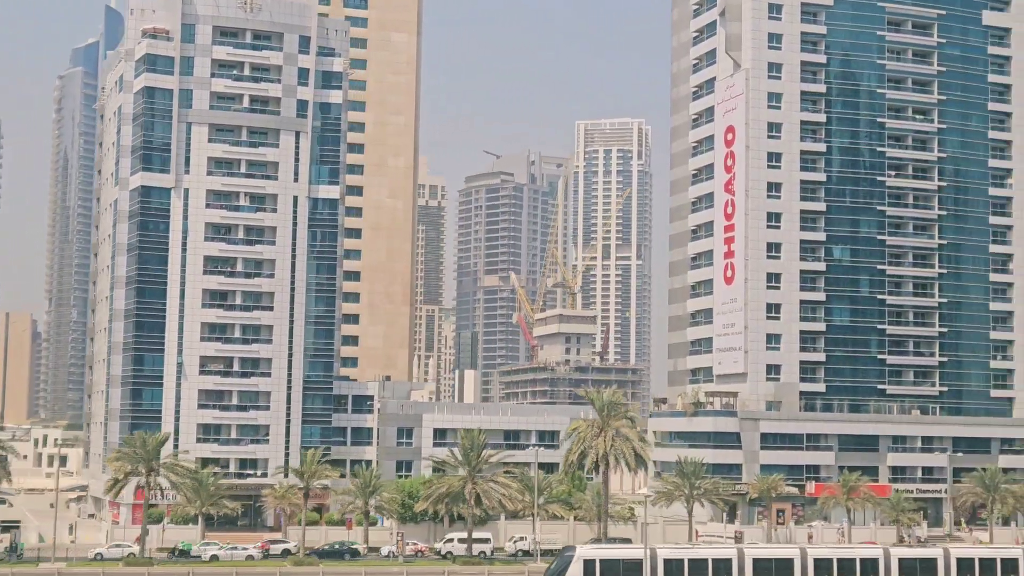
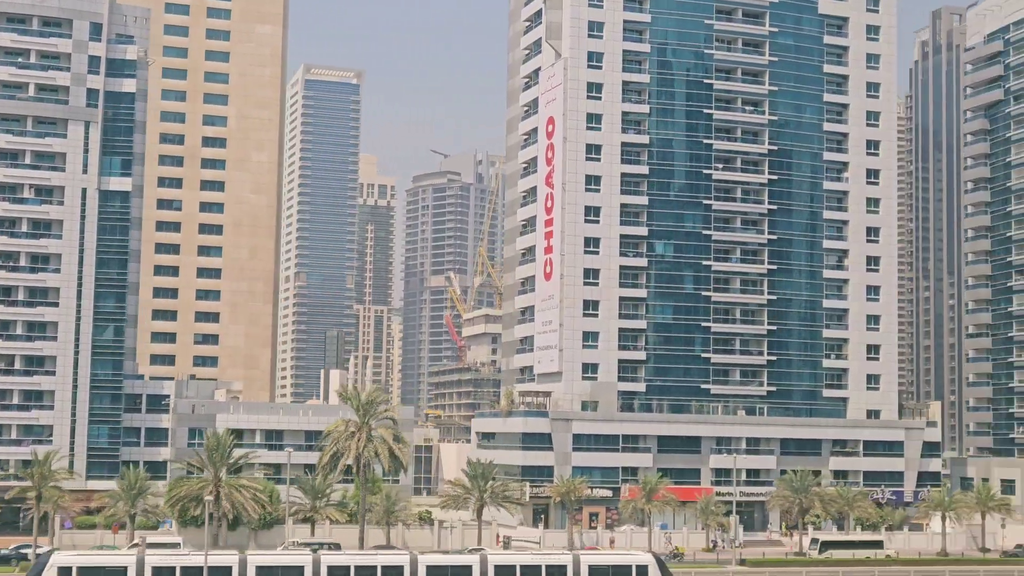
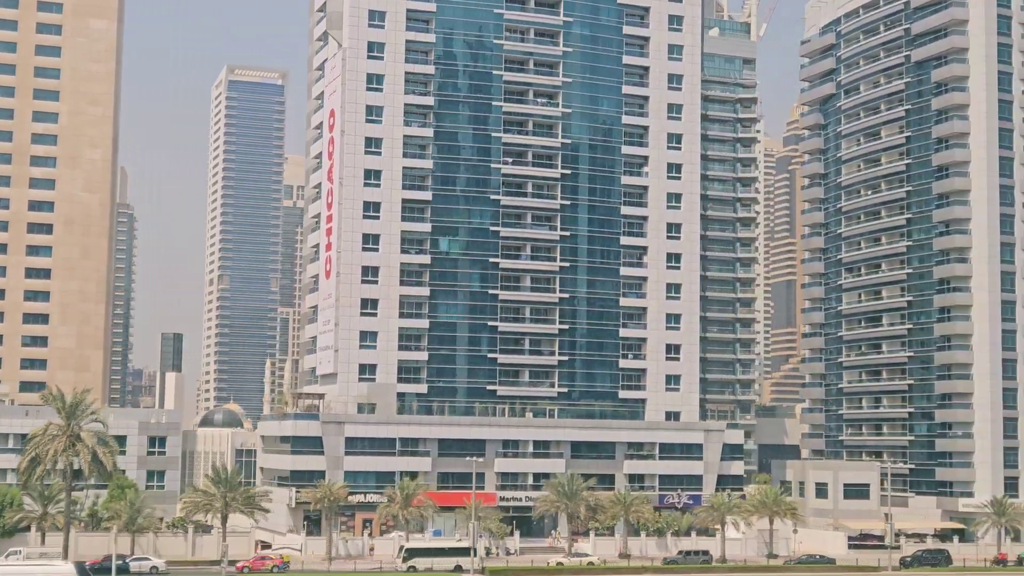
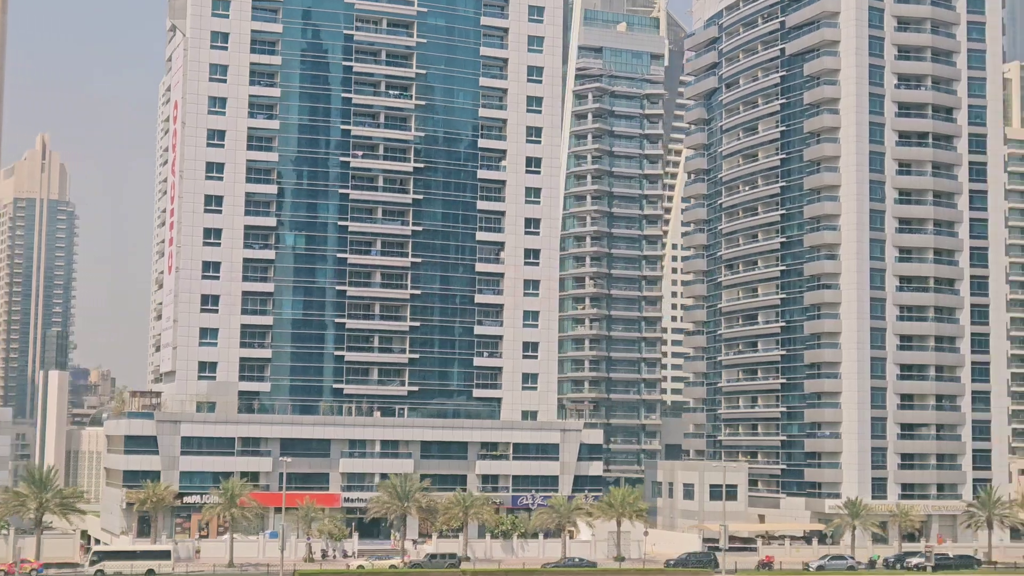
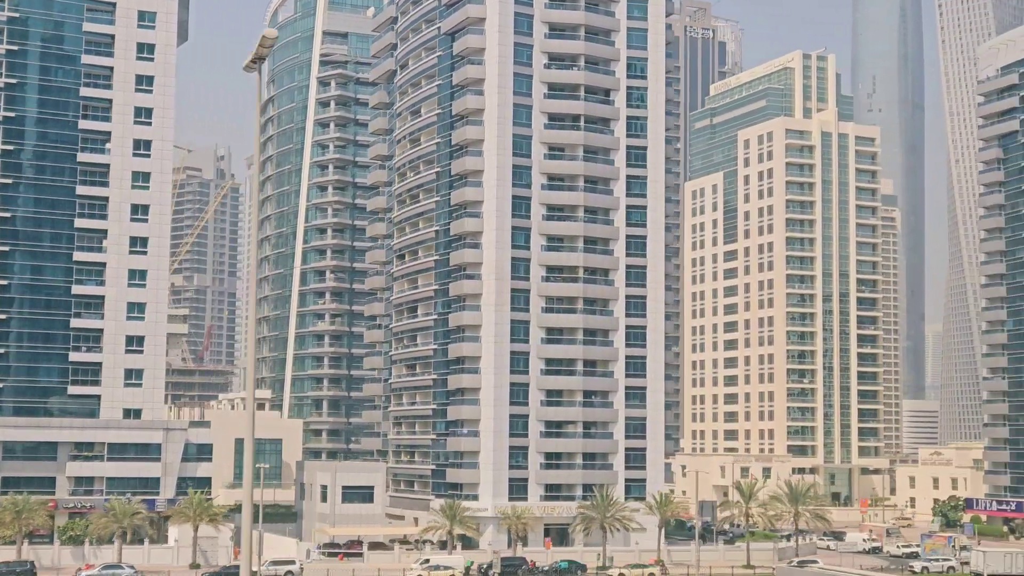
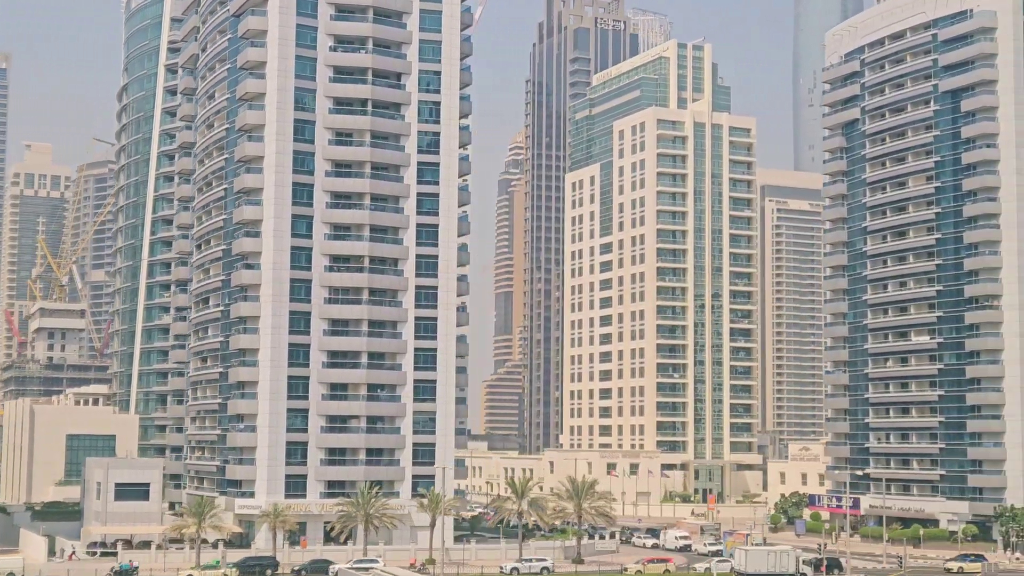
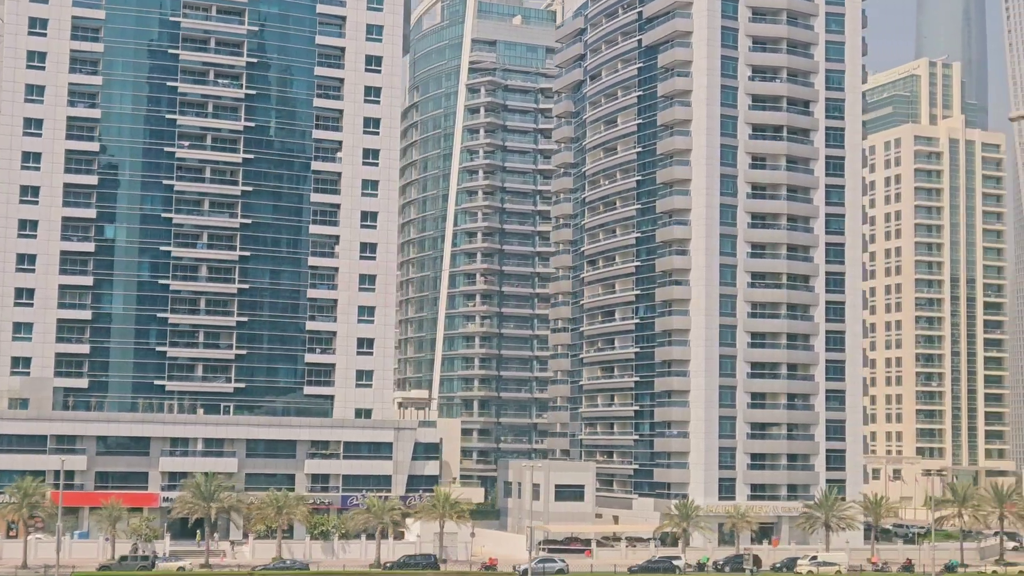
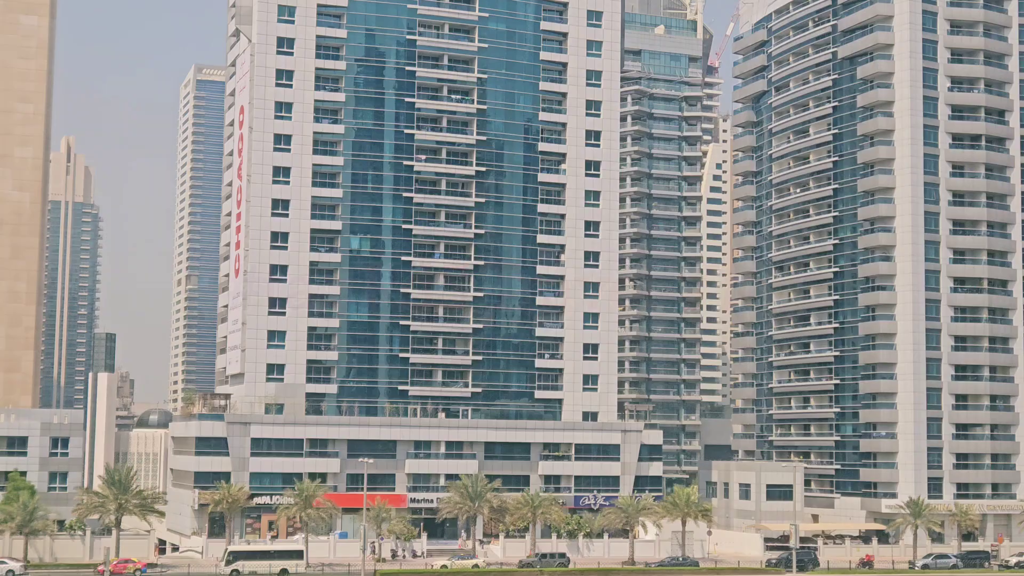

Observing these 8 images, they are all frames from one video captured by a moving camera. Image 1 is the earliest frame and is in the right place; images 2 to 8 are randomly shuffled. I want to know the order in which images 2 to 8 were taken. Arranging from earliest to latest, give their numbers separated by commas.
2, 3, 8, 4, 7, 5, 6
